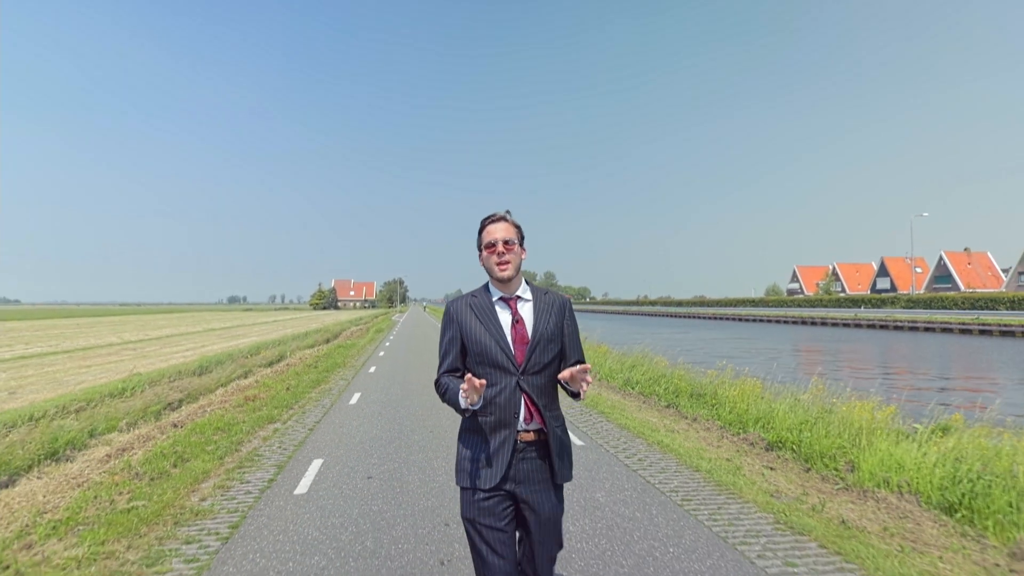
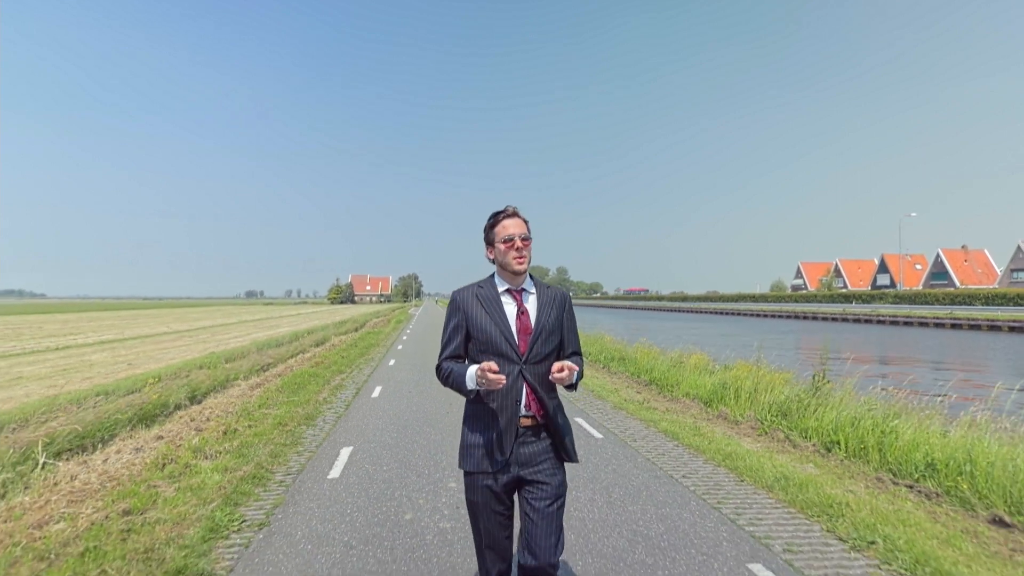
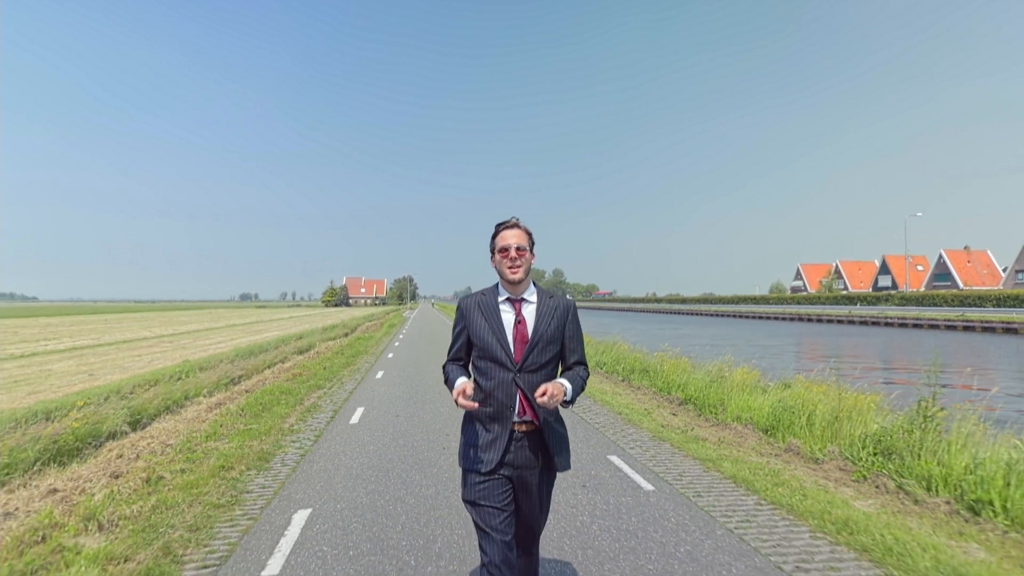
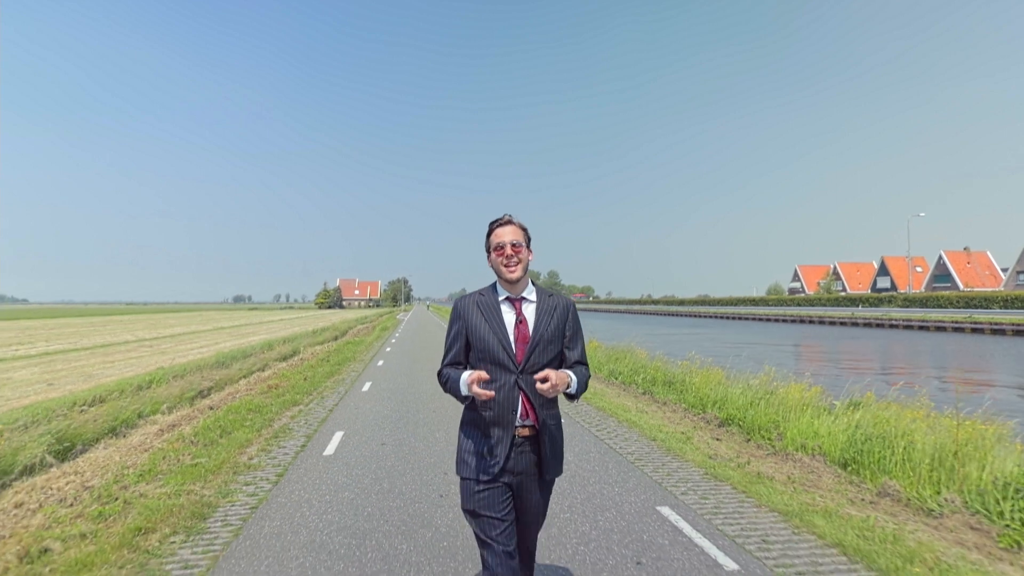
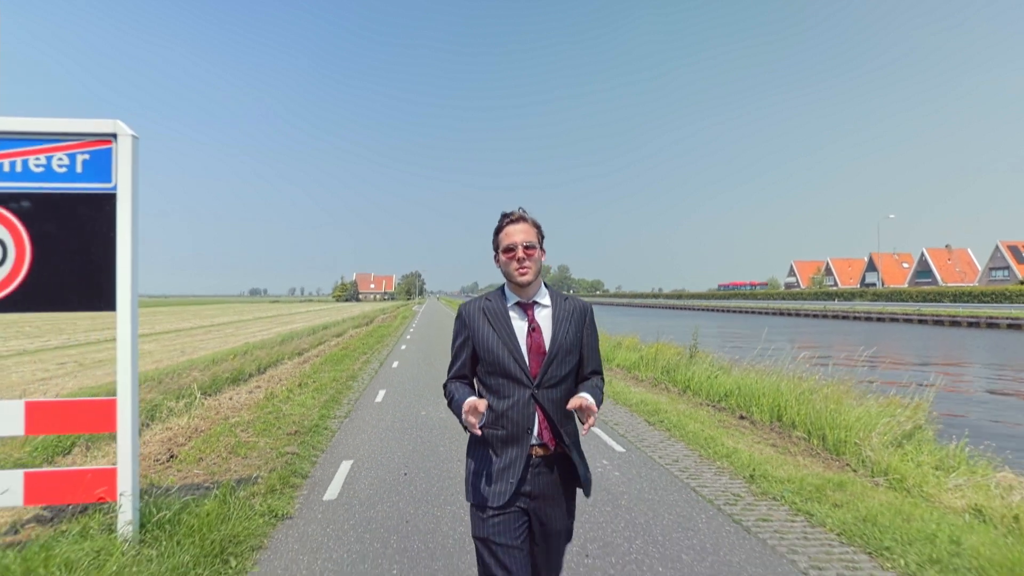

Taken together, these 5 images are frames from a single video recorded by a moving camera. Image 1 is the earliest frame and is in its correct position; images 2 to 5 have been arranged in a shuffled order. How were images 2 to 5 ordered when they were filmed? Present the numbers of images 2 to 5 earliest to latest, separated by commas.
4, 3, 2, 5
